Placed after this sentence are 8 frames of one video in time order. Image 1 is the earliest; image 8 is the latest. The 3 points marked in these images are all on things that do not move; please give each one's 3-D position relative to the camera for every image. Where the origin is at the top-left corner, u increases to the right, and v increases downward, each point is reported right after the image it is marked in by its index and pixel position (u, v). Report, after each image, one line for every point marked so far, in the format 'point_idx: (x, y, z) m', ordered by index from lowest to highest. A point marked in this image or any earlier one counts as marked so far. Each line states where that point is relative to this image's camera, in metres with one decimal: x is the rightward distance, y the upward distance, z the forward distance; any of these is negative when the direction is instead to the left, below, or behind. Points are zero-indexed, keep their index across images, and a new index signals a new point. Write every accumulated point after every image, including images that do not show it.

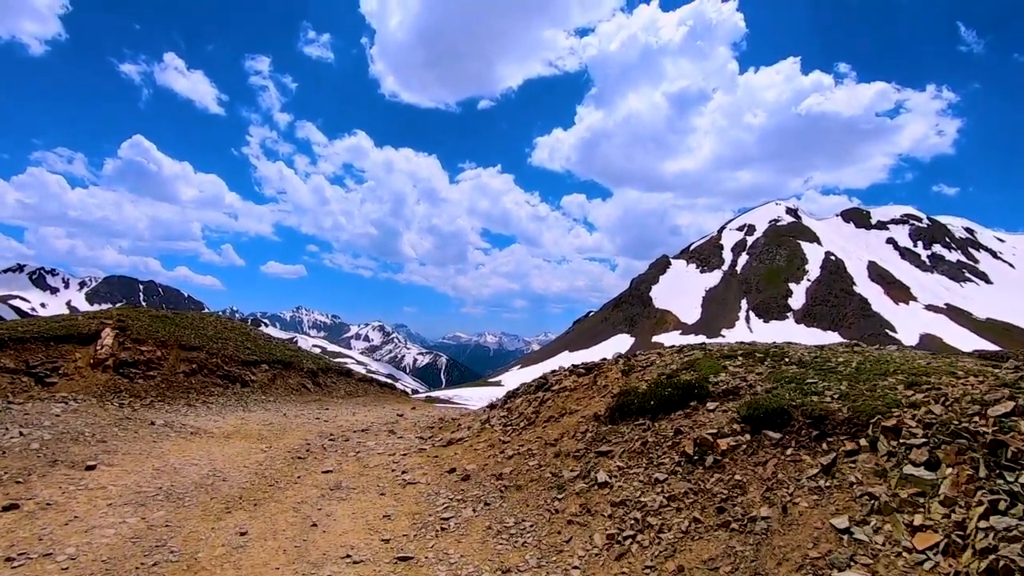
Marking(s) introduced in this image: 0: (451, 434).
0: (-2.1, -4.7, +16.4) m
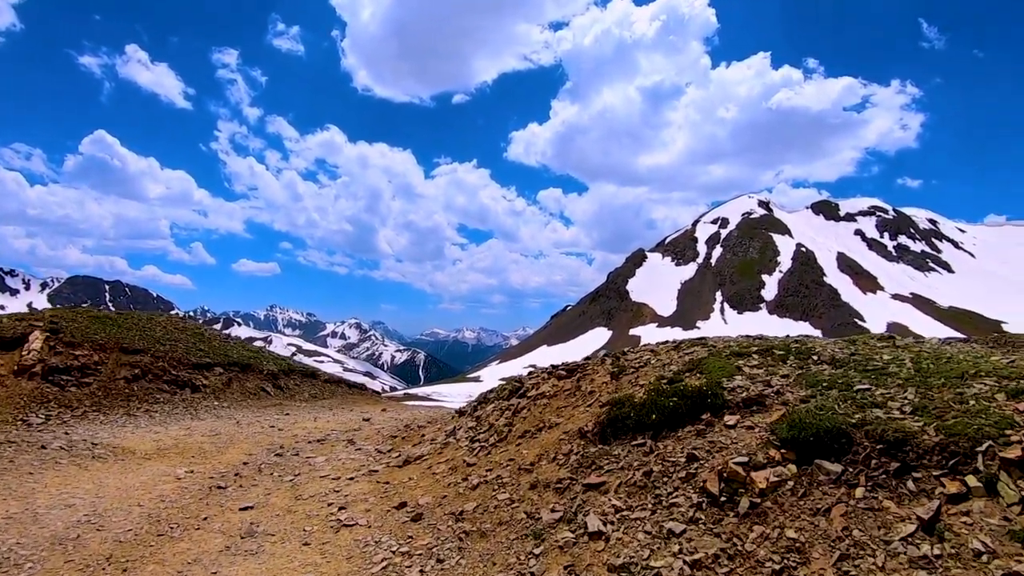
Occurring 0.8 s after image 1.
0: (-2.9, -4.5, +14.1) m
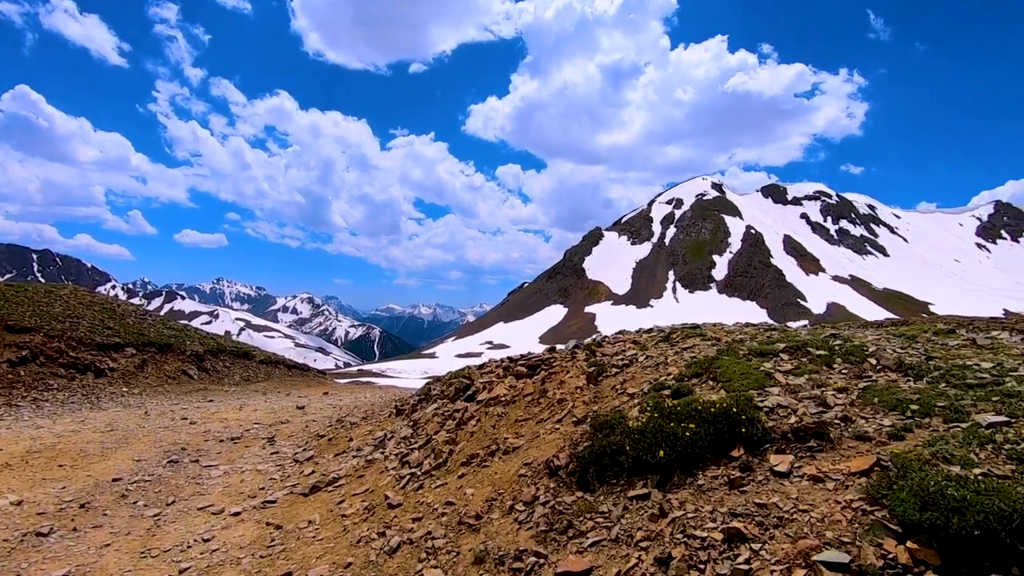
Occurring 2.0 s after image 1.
0: (-4.1, -3.8, +11.2) m
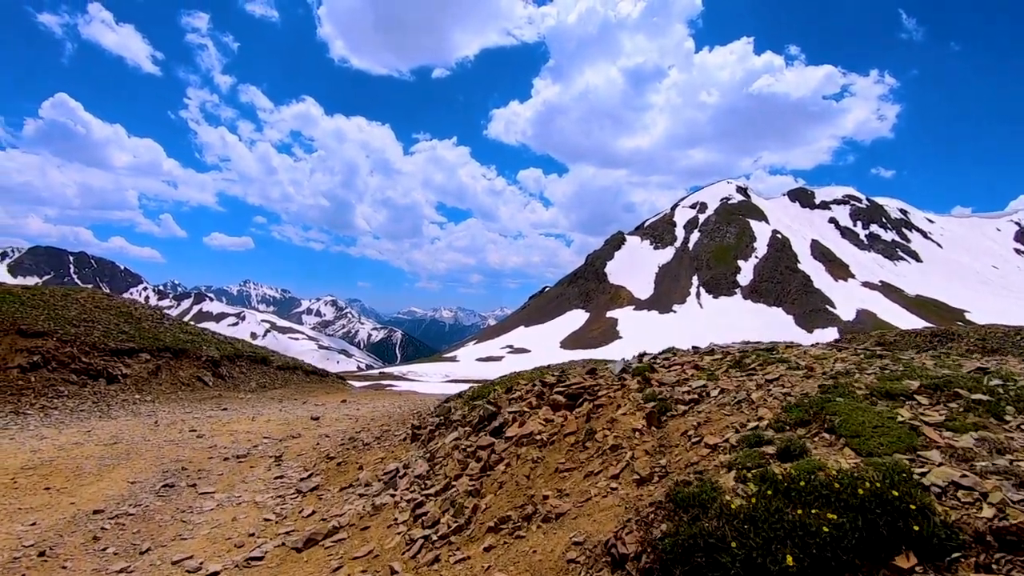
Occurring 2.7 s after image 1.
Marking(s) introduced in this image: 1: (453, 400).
0: (-3.5, -4.0, +9.7) m
1: (-2.0, -3.9, +17.1) m
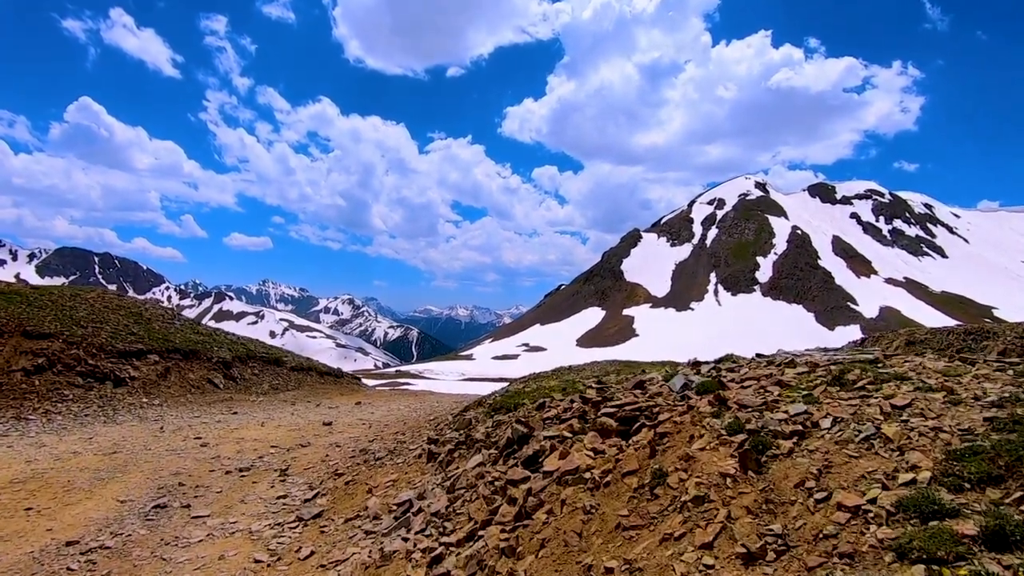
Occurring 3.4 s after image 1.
0: (-2.9, -4.0, +8.3) m
1: (-1.2, -3.8, +15.6) m
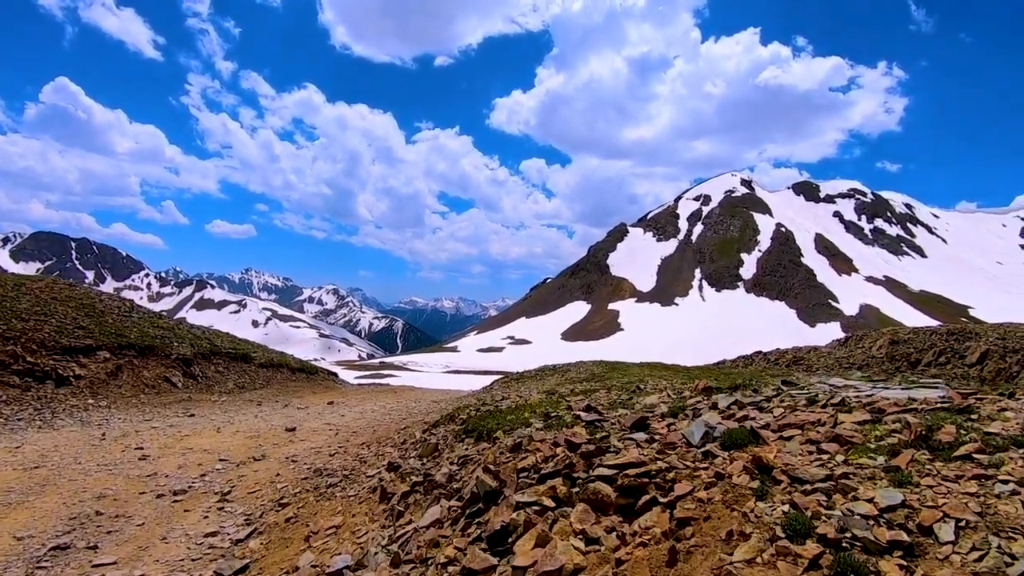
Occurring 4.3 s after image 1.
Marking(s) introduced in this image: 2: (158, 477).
0: (-3.4, -4.1, +6.4) m
1: (-1.8, -3.8, +13.8) m
2: (-10.4, -5.6, +15.3) m
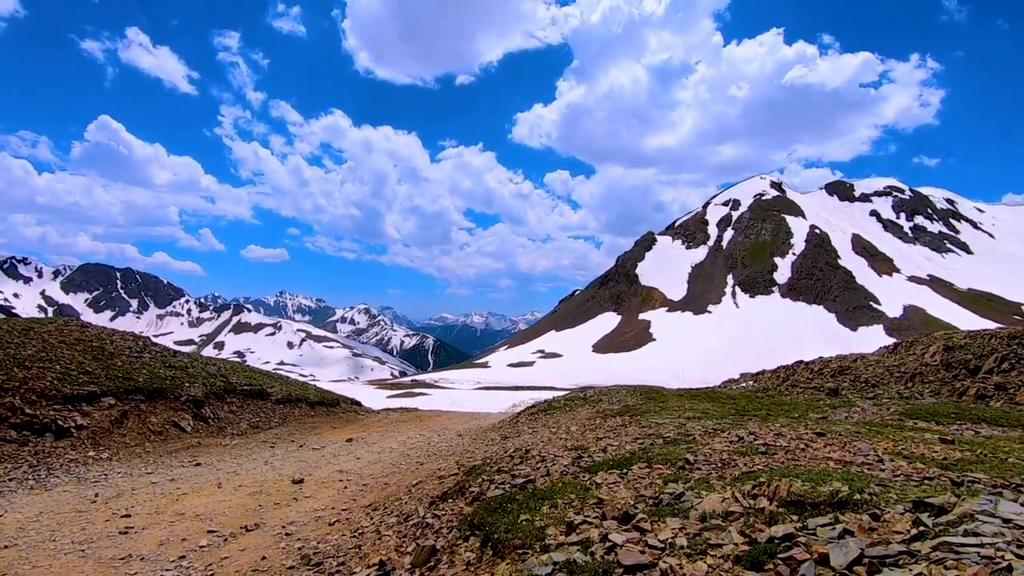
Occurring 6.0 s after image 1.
0: (-3.3, -5.1, +4.2) m
1: (-1.4, -4.9, +11.5) m
2: (-9.8, -7.1, +13.4) m
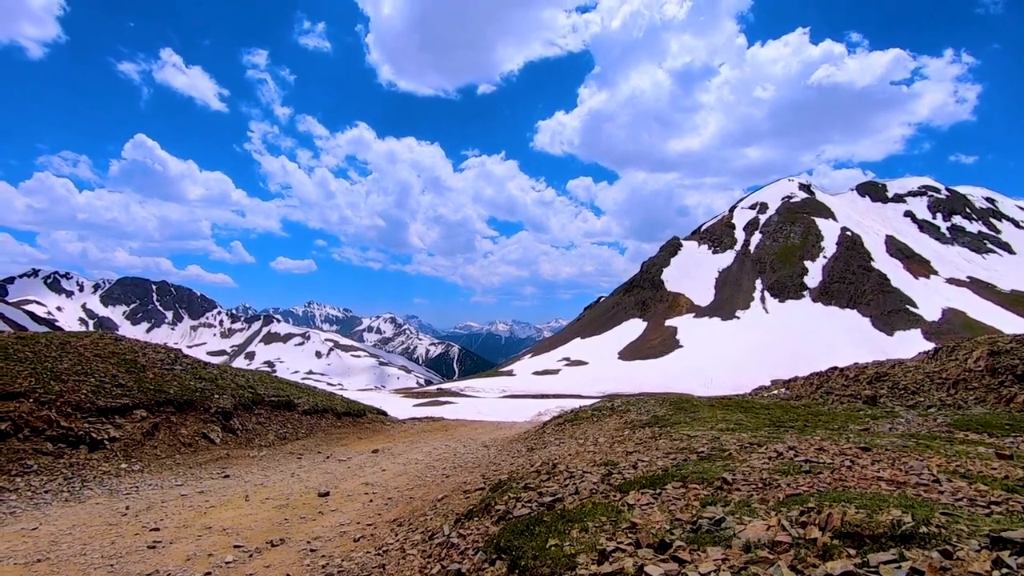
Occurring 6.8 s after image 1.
0: (-3.0, -5.3, +4.0) m
1: (-0.8, -5.2, +11.1) m
2: (-9.1, -7.5, +13.4) m
